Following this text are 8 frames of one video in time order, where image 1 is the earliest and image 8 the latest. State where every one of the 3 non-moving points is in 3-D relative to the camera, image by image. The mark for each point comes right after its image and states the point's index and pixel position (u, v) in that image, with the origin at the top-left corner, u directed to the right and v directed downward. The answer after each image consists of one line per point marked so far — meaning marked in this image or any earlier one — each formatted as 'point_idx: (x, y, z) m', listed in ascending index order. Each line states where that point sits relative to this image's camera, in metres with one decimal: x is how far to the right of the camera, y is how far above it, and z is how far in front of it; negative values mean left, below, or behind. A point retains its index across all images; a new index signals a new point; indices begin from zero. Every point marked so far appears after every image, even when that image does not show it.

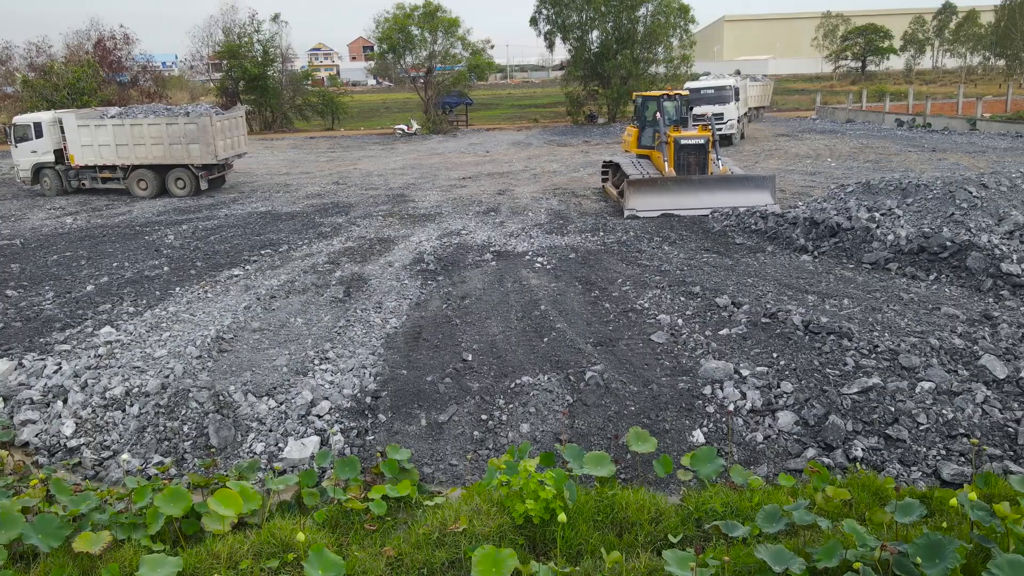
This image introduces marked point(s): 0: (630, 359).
0: (+0.8, -0.5, +5.8) m
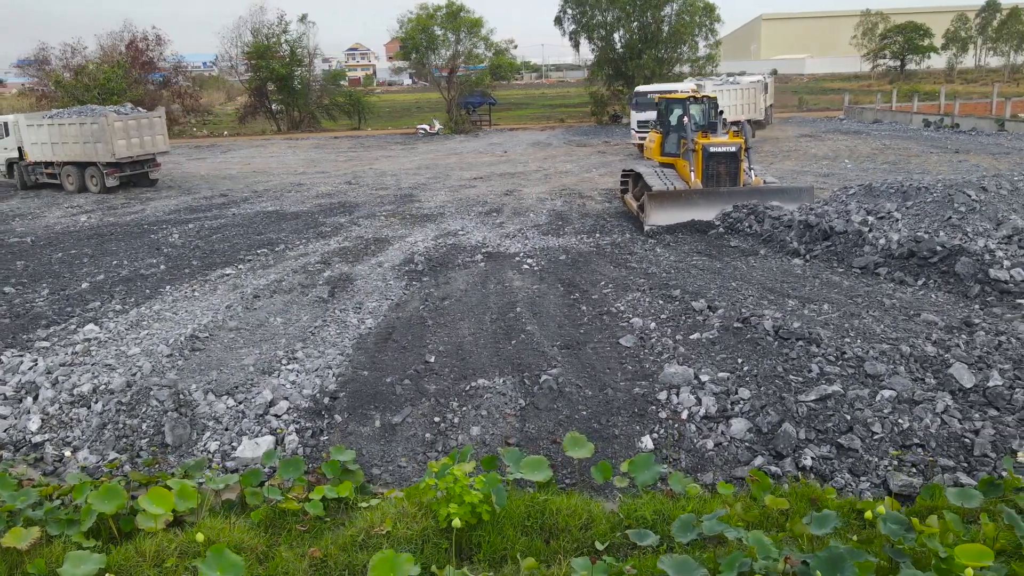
0: (+0.5, -0.5, +5.8) m
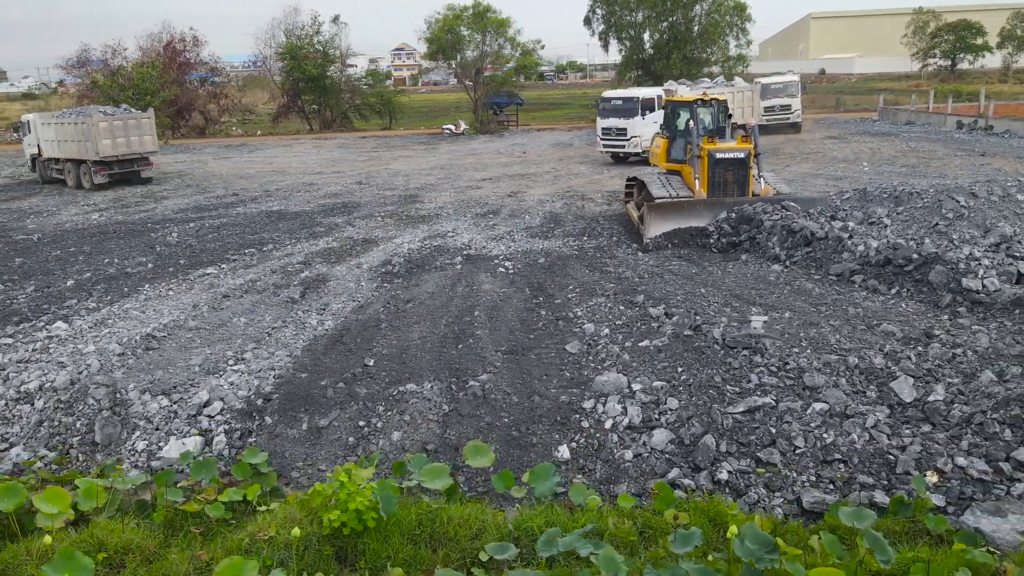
0: (+0.1, -0.5, +5.7) m
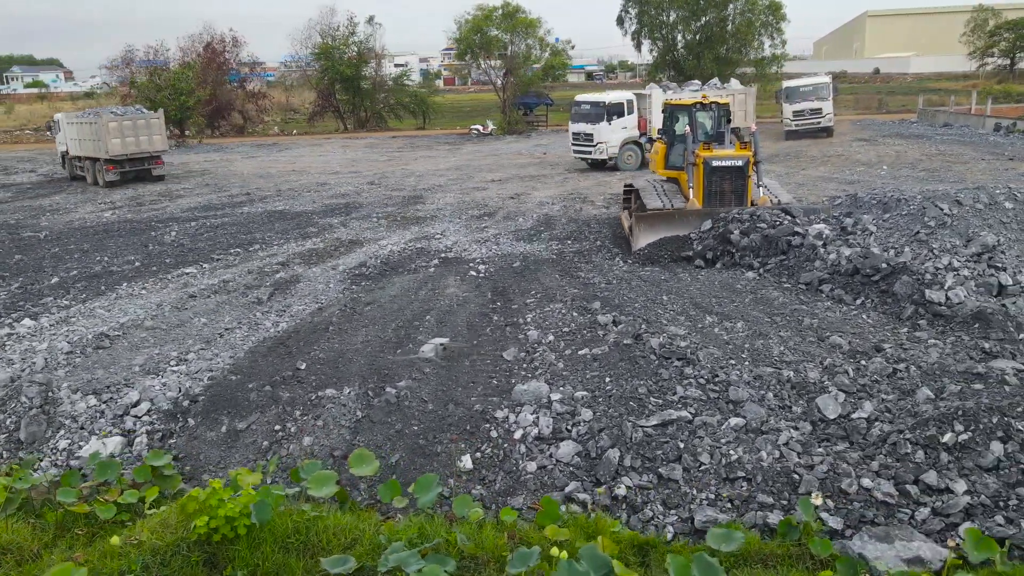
0: (-0.4, -0.6, +5.7) m
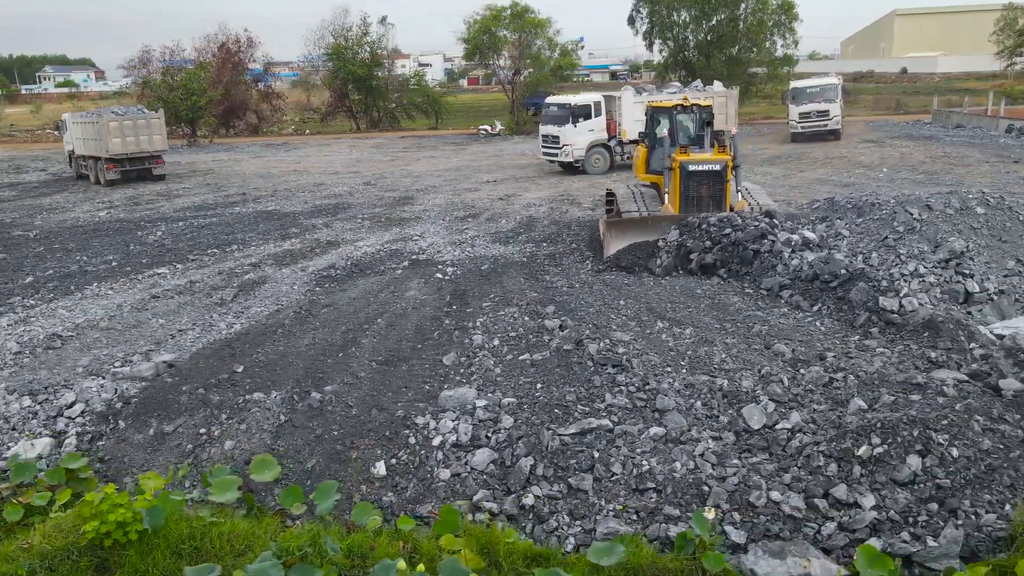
0: (-0.8, -0.6, +5.6) m
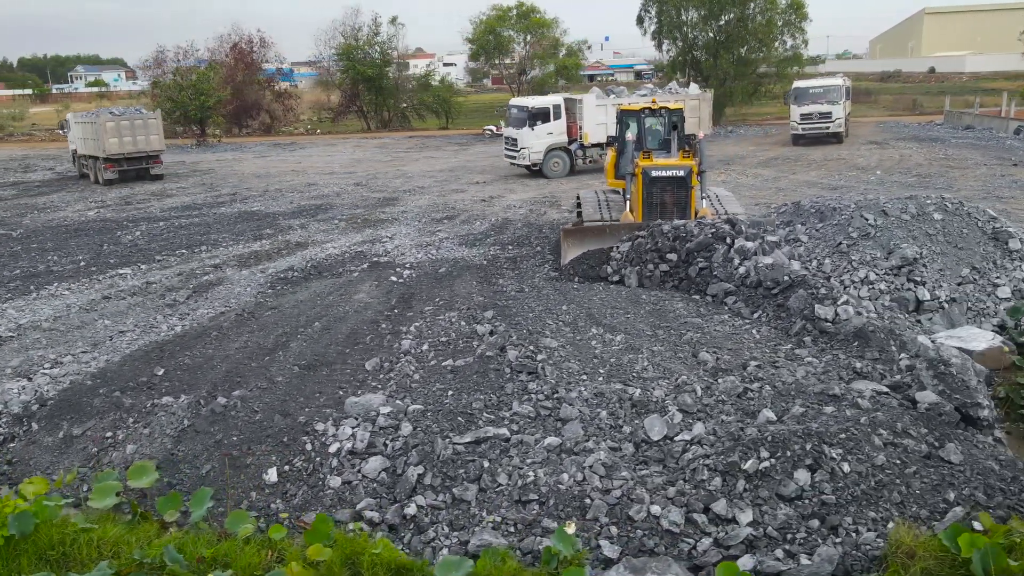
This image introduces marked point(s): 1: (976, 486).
0: (-1.4, -0.6, +5.6) m
1: (+2.3, -1.0, +4.3) m
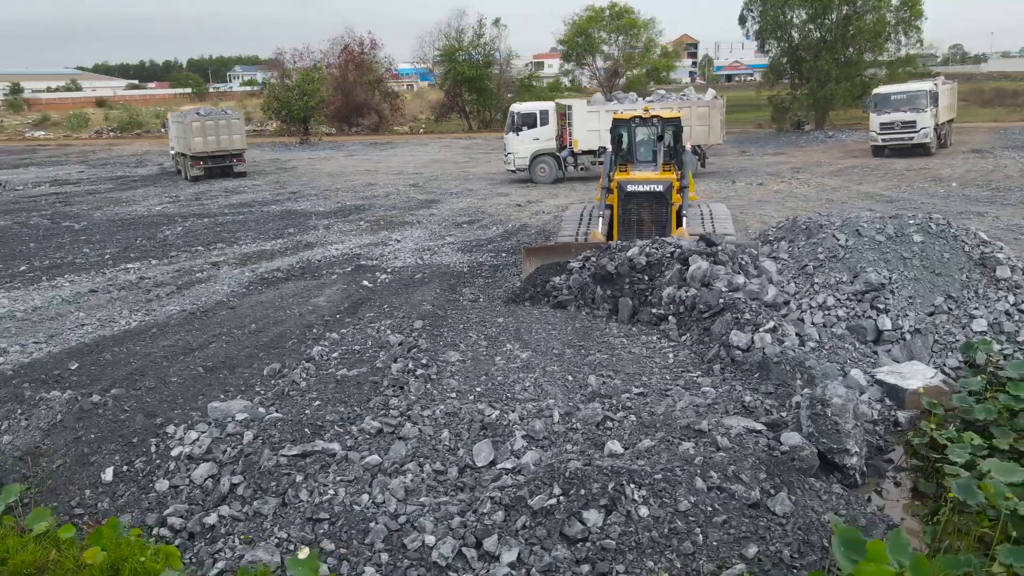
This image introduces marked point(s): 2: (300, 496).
0: (-2.2, -0.7, +5.8) m
1: (+1.3, -1.2, +3.9) m
2: (-1.1, -1.1, +4.4) m
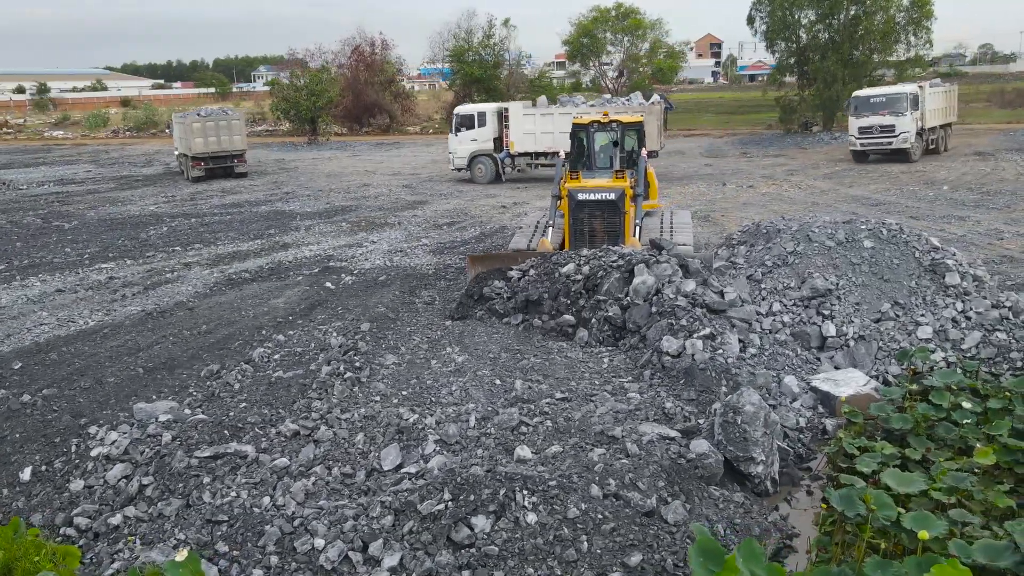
0: (-2.6, -0.7, +5.8) m
1: (+0.7, -1.2, +3.9) m
2: (-1.6, -1.1, +4.5) m
